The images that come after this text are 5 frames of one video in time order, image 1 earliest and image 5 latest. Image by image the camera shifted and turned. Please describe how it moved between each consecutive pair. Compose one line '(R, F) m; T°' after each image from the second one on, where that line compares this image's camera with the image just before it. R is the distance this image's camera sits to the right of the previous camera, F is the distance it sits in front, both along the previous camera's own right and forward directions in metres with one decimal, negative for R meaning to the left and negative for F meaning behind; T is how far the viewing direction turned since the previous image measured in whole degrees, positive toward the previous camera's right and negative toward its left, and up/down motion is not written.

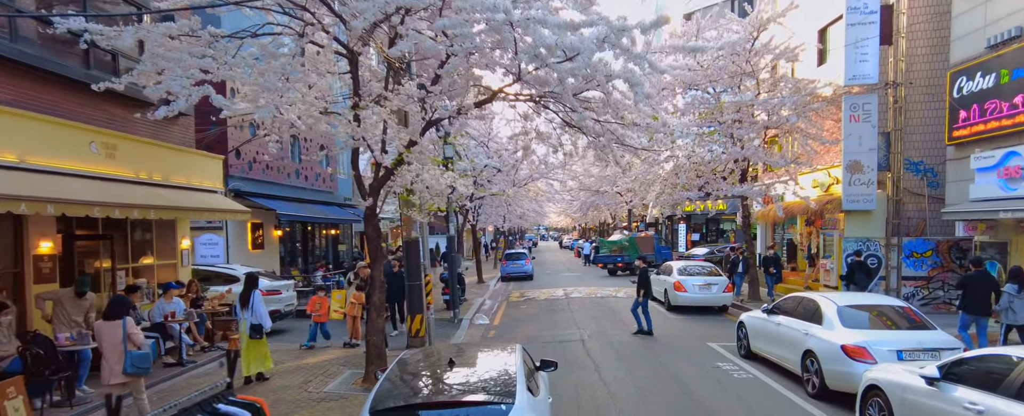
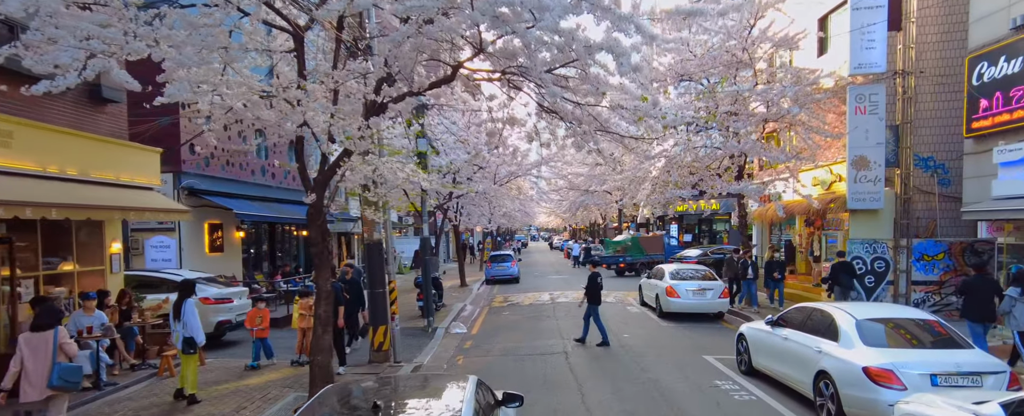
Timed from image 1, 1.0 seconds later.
(+0.3, +1.2) m; +1°
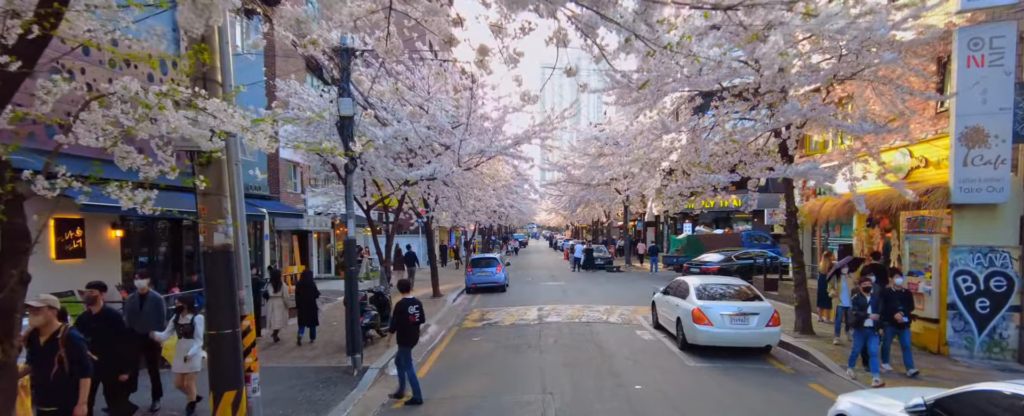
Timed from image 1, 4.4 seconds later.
(+0.7, +4.1) m; 0°
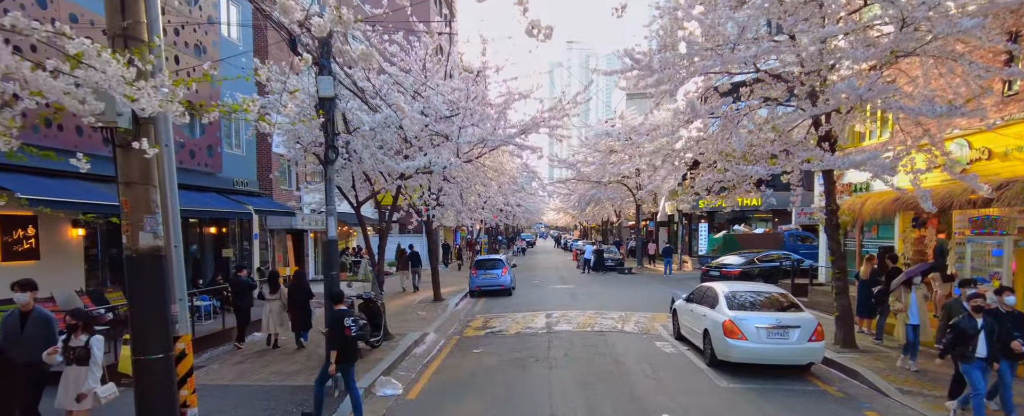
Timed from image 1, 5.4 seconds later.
(0.0, +1.3) m; -1°
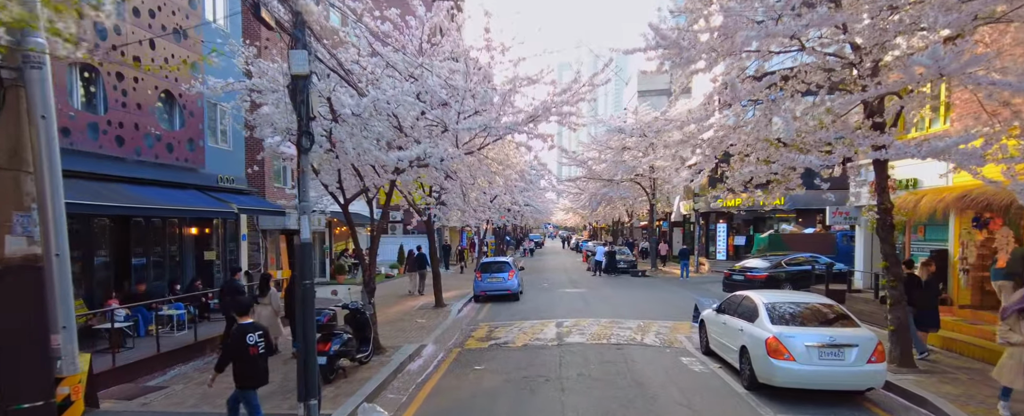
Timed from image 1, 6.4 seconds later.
(0.0, +1.3) m; -1°
